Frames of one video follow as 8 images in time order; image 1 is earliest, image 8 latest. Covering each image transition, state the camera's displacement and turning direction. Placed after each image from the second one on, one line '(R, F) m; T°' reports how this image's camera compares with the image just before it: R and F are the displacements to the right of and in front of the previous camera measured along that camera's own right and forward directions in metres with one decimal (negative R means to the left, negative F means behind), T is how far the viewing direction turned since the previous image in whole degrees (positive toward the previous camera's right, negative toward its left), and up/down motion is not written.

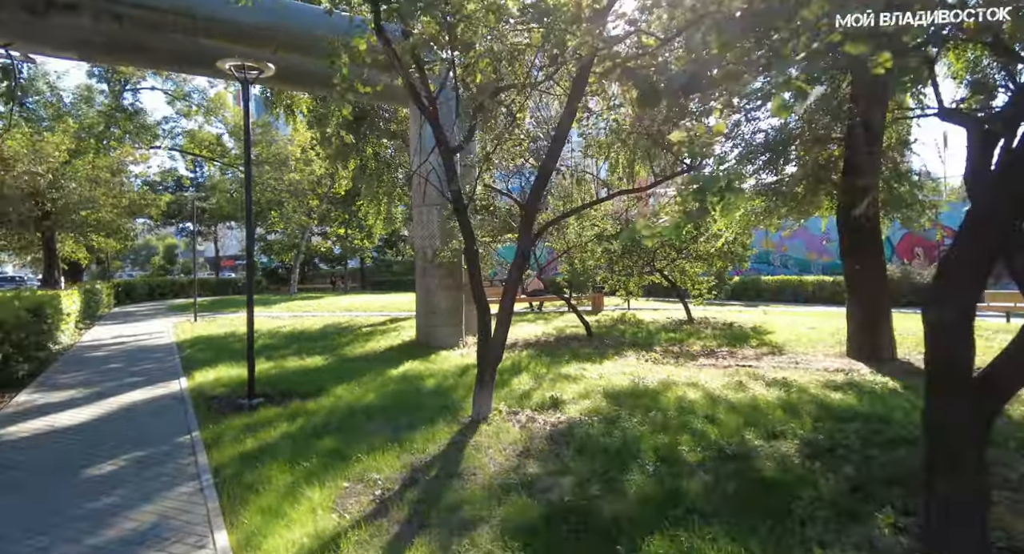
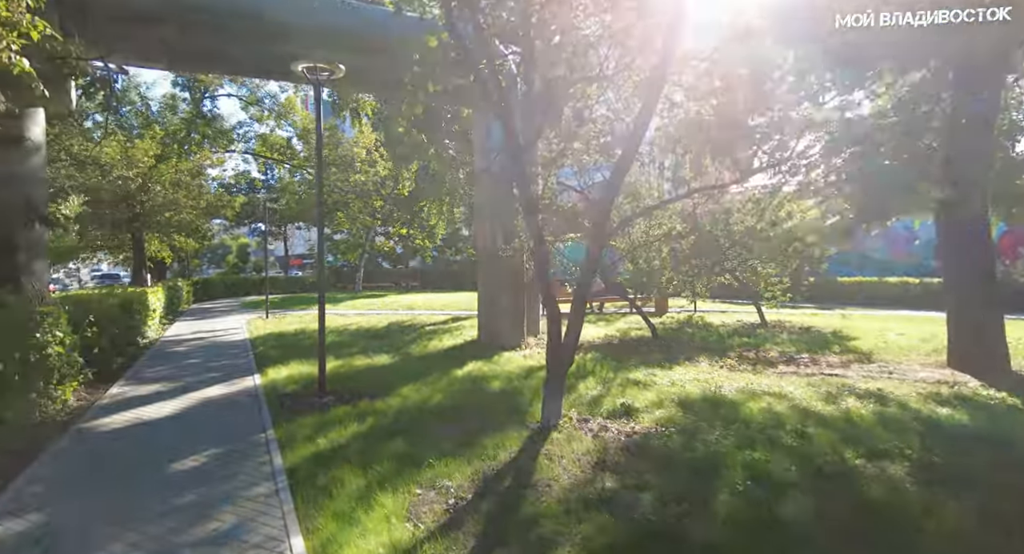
(-0.3, +0.3) m; -6°
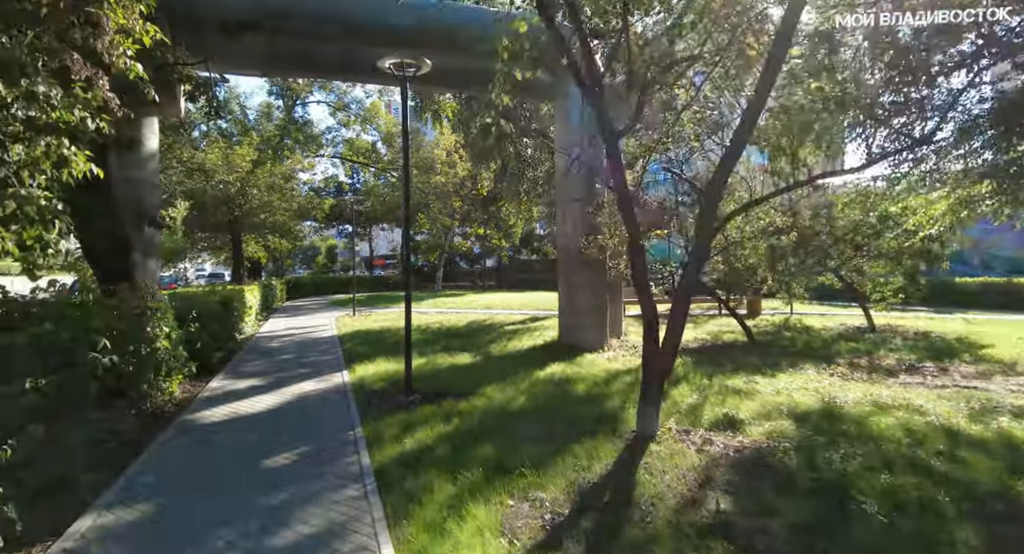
(-0.3, +0.4) m; -8°
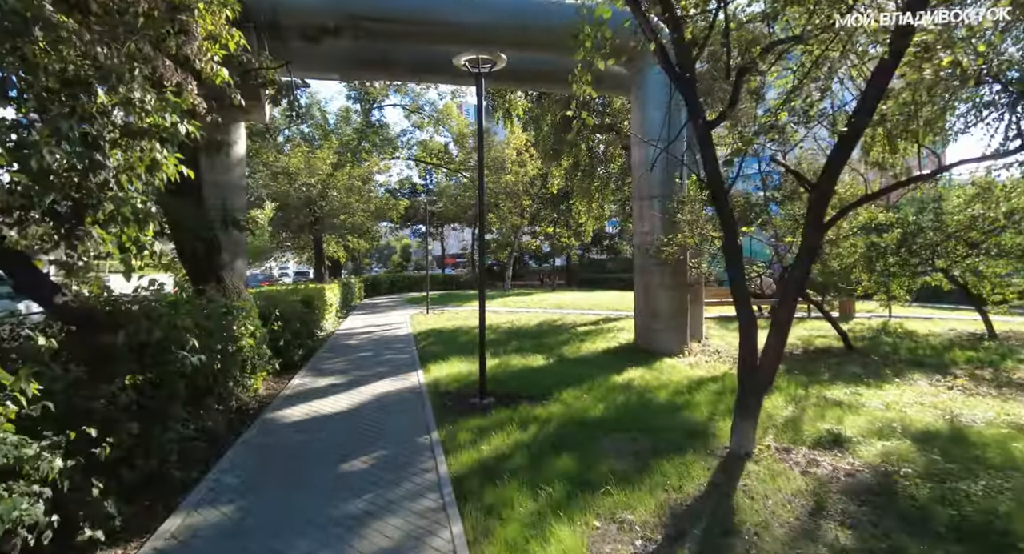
(-0.1, +0.3) m; -8°
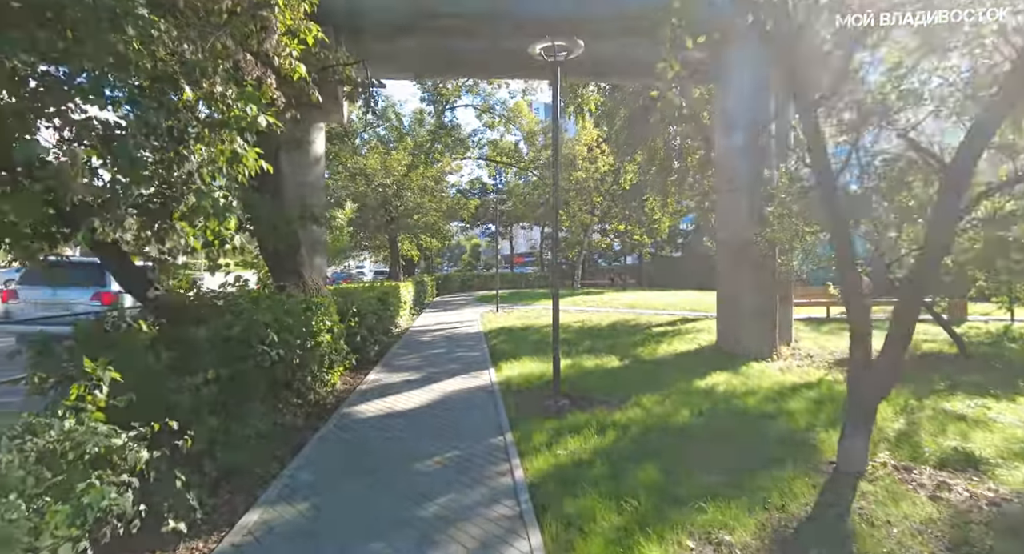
(-0.1, +0.3) m; -8°
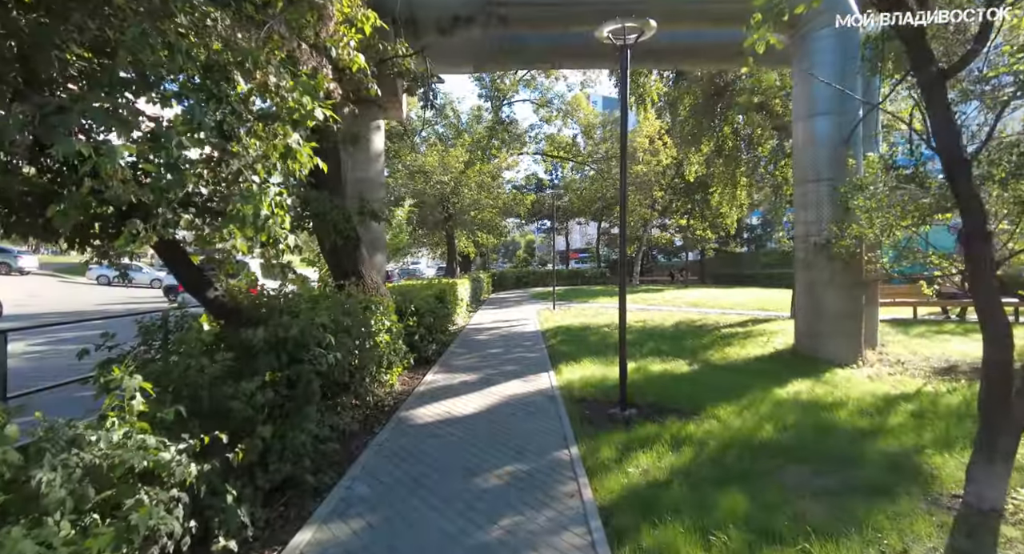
(-0.1, +0.4) m; -6°
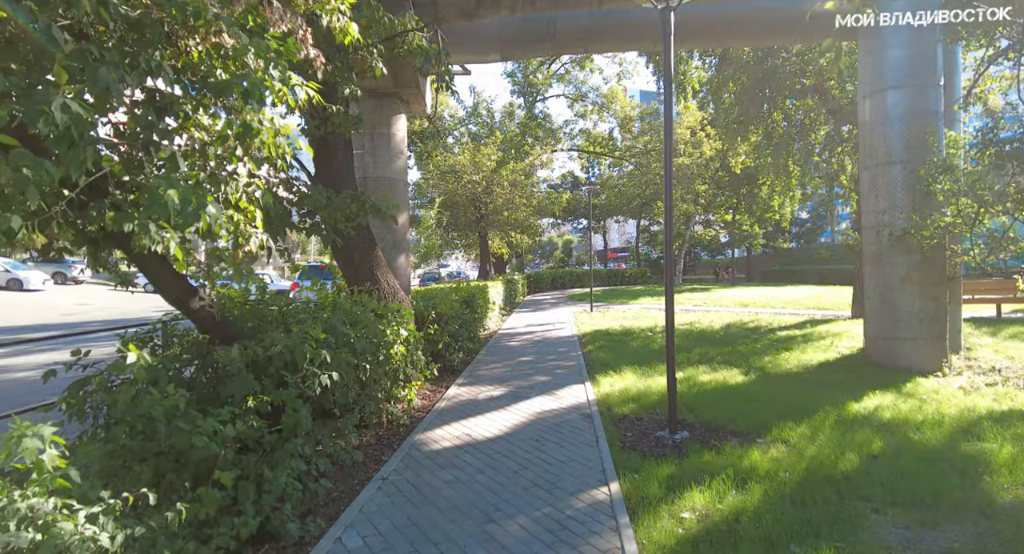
(+0.1, +0.7) m; -4°
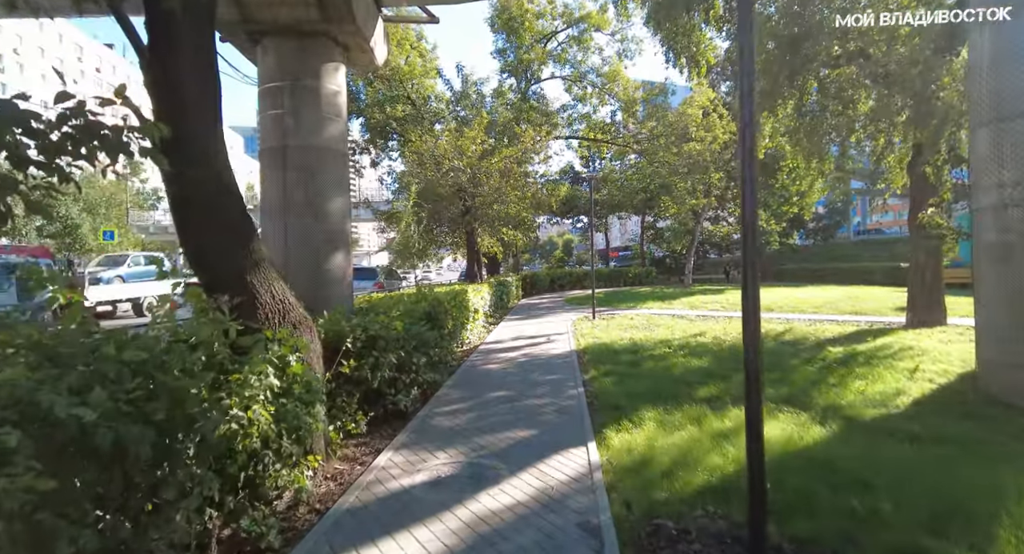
(+0.4, +2.4) m; 0°
